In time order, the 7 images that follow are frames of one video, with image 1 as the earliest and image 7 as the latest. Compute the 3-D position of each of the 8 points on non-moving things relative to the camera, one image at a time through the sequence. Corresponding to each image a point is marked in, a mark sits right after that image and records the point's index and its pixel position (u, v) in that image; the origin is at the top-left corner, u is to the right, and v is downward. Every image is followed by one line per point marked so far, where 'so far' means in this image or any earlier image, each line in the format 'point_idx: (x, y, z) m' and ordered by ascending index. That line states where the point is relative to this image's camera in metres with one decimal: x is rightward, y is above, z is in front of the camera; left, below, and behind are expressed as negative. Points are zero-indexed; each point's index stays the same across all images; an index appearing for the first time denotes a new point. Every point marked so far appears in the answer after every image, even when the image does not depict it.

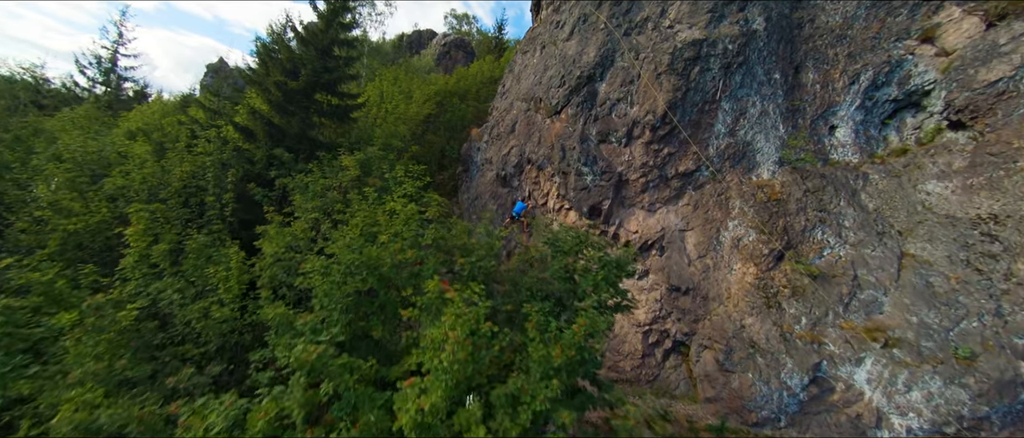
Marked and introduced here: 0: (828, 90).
0: (+7.9, +3.2, +8.4) m
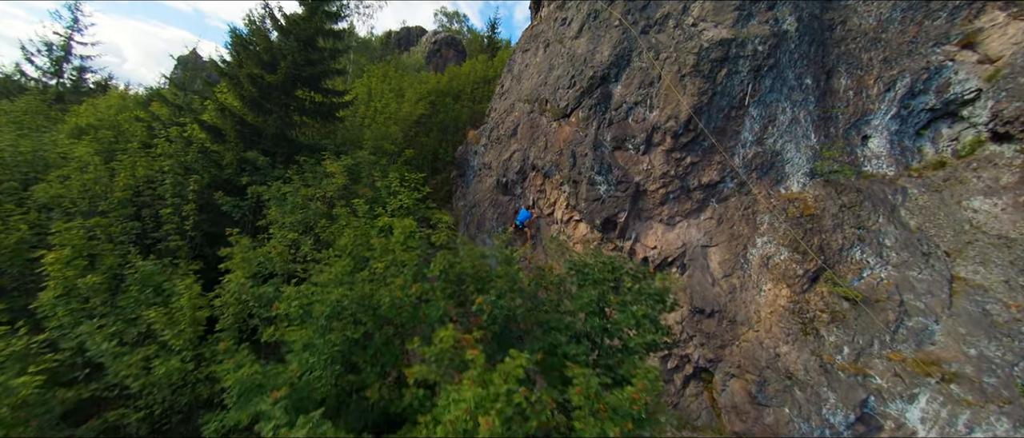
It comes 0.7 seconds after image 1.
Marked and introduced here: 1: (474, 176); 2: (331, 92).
0: (+8.1, +2.9, +7.8) m
1: (-1.5, +1.7, +13.3) m
2: (-5.8, +4.1, +10.9) m
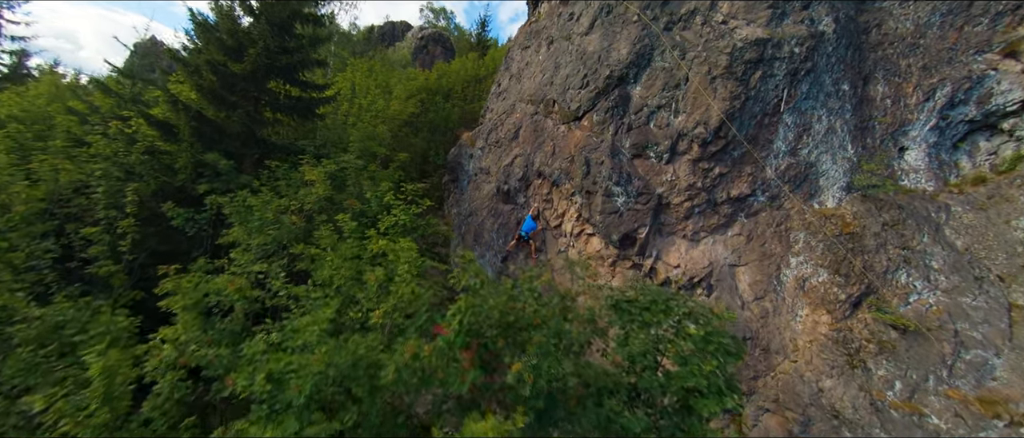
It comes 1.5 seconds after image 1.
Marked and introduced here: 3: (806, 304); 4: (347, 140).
0: (+8.4, +2.5, +7.3) m
1: (-1.6, +1.3, +12.2) m
2: (-5.7, +3.8, +9.5) m
3: (+6.1, -1.7, +6.9) m
4: (-5.2, +2.5, +10.6) m
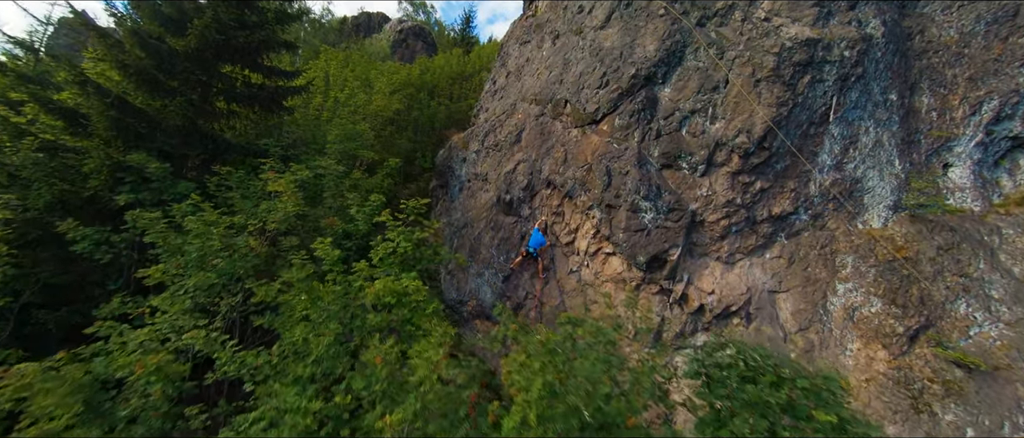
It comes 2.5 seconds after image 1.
0: (+8.7, +2.0, +6.7) m
1: (-1.6, +1.0, +10.8) m
2: (-5.5, +3.5, +7.9) m
3: (+6.4, -2.2, +6.2) m
4: (-5.1, +2.1, +9.0) m
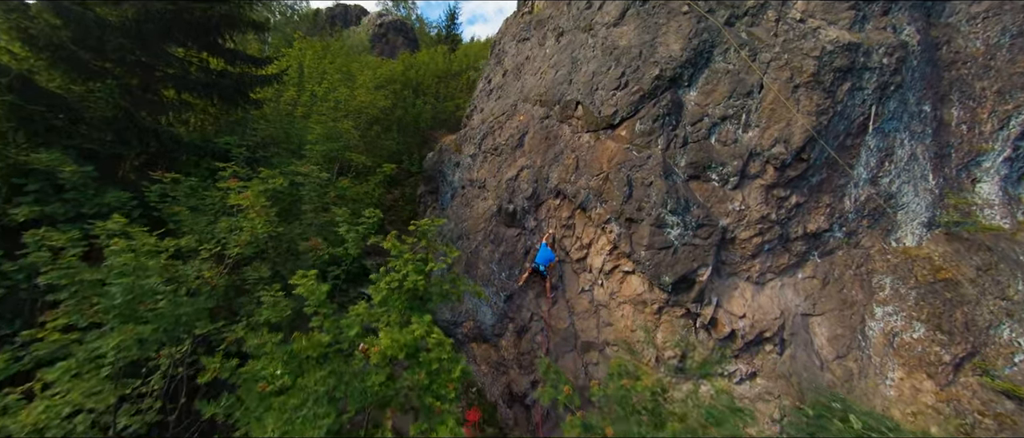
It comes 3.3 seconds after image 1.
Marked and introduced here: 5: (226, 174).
0: (+8.9, +1.7, +6.5) m
1: (-1.7, +0.7, +9.8) m
2: (-5.3, +3.2, +6.6) m
3: (+6.6, -2.5, +5.8) m
4: (-5.0, +1.9, +7.8) m
5: (-4.6, +0.8, +5.5) m
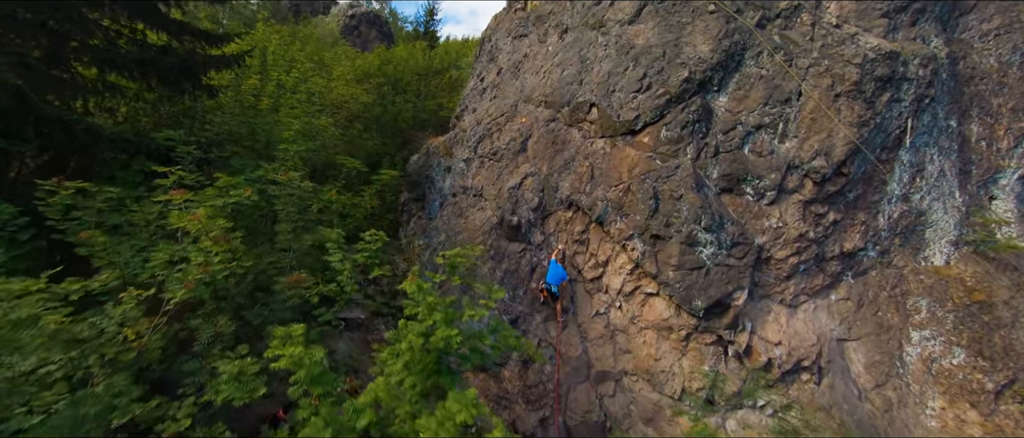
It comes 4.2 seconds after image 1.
0: (+9.2, +1.3, +6.4) m
1: (-1.7, +0.3, +8.8) m
2: (-5.1, +3.0, +5.3) m
3: (+6.9, -2.8, +5.4) m
4: (-4.8, +1.6, +6.4) m
5: (-4.3, +0.5, +4.2) m
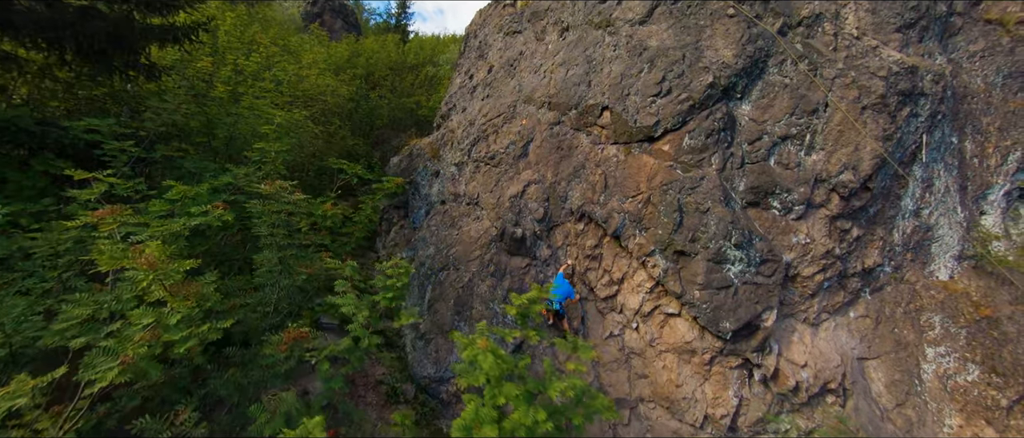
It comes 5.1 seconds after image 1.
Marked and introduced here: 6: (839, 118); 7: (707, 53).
0: (+9.3, +1.0, +6.6) m
1: (-1.7, +0.1, +7.9) m
2: (-4.7, +2.8, +4.1) m
3: (+7.1, -3.1, +5.4) m
4: (-4.6, +1.4, +5.2) m
5: (-3.9, +0.3, +3.1) m
6: (+5.2, +1.6, +5.4) m
7: (+3.4, +3.0, +6.0) m
